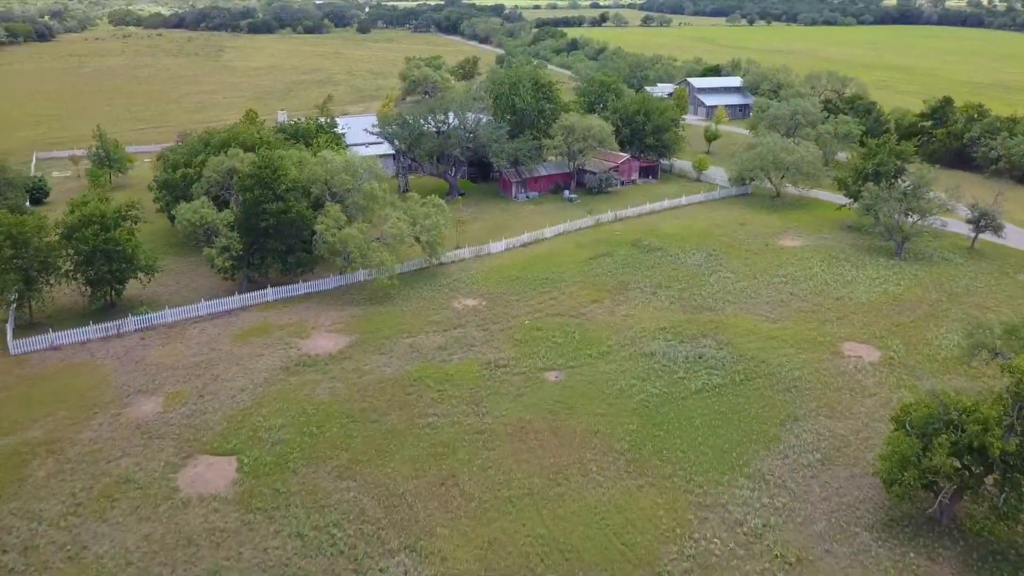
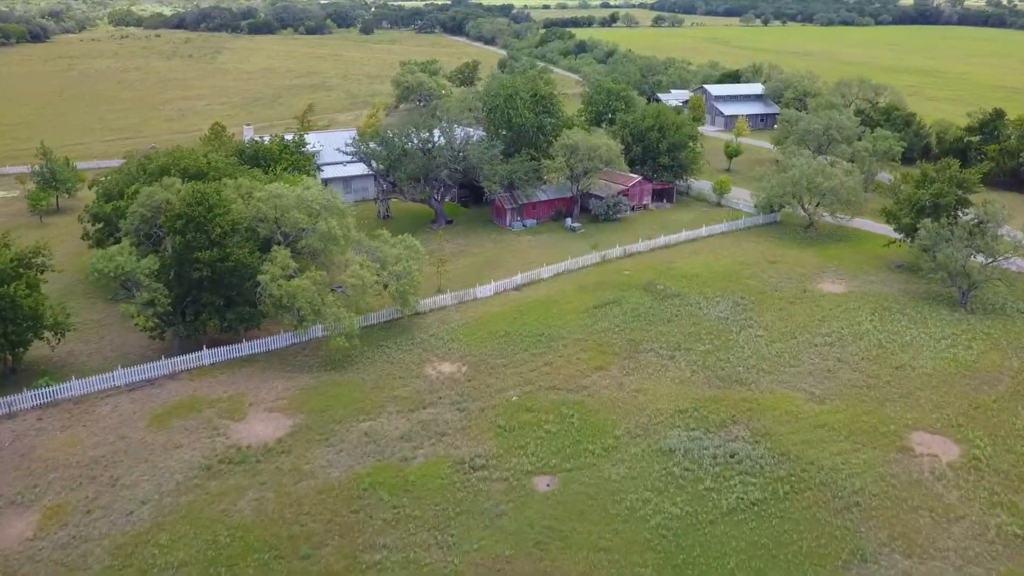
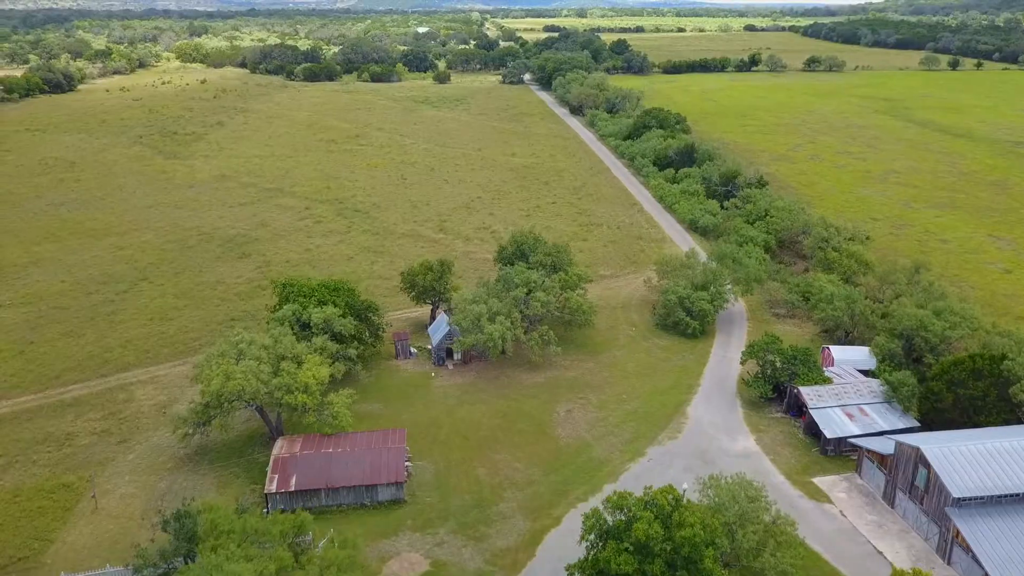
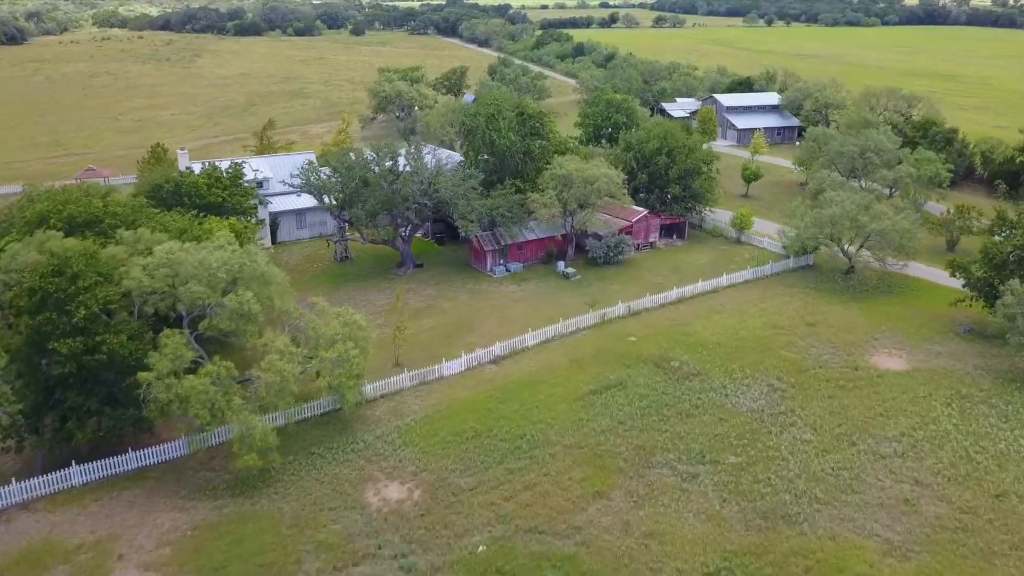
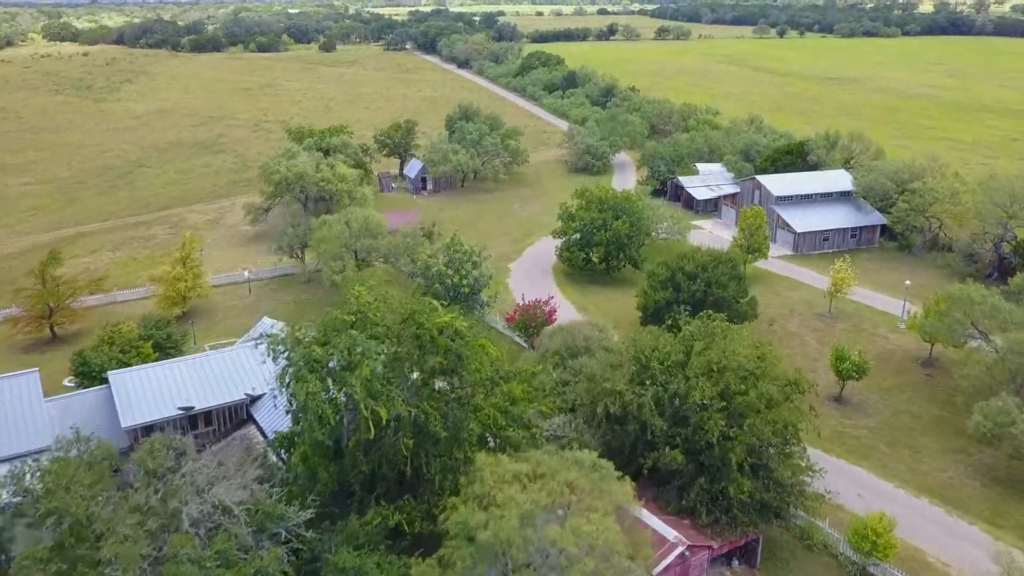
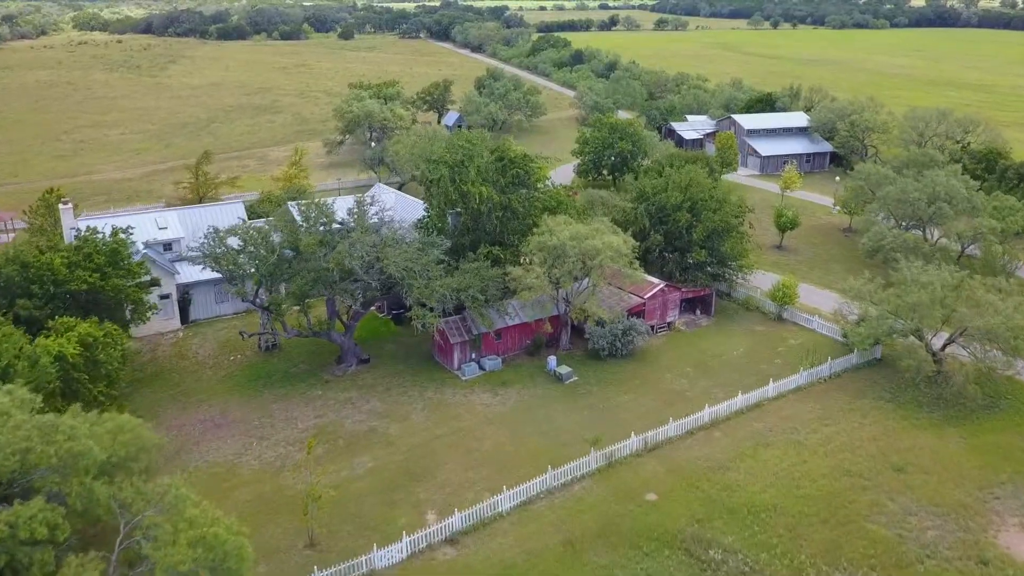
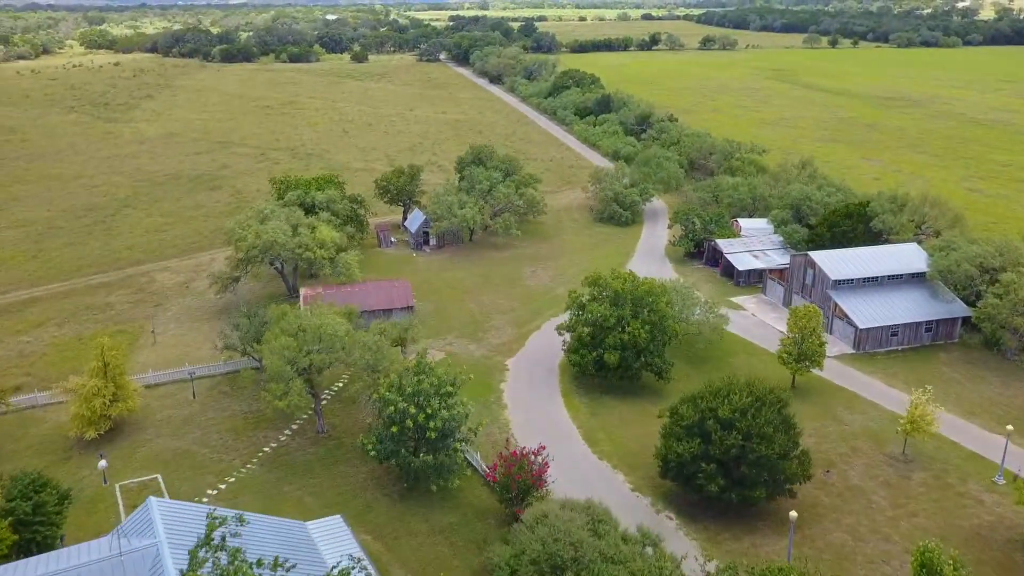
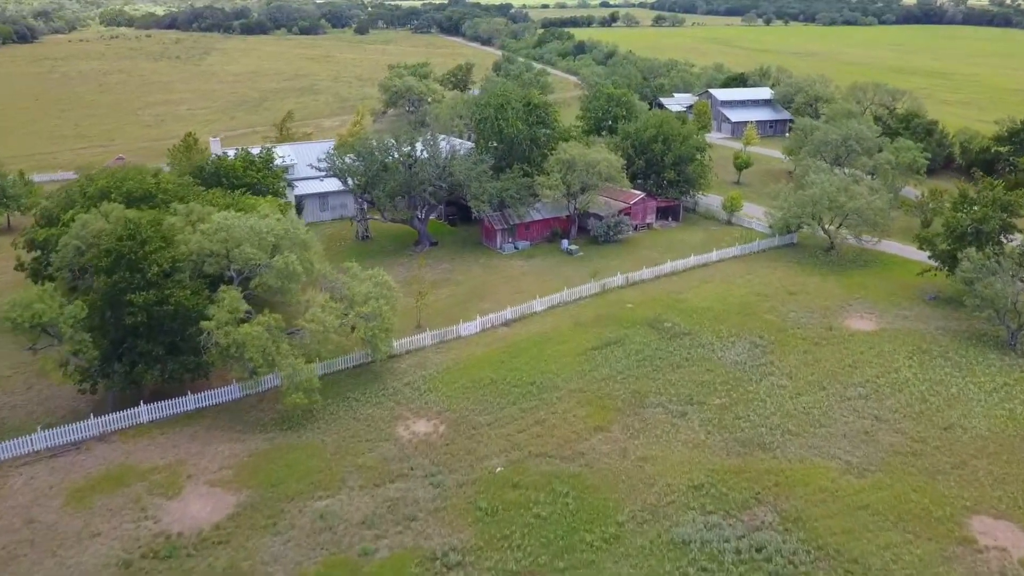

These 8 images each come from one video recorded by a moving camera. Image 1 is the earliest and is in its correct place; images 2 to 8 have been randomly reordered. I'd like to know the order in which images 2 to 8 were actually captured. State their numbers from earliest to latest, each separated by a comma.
2, 8, 4, 6, 5, 7, 3
